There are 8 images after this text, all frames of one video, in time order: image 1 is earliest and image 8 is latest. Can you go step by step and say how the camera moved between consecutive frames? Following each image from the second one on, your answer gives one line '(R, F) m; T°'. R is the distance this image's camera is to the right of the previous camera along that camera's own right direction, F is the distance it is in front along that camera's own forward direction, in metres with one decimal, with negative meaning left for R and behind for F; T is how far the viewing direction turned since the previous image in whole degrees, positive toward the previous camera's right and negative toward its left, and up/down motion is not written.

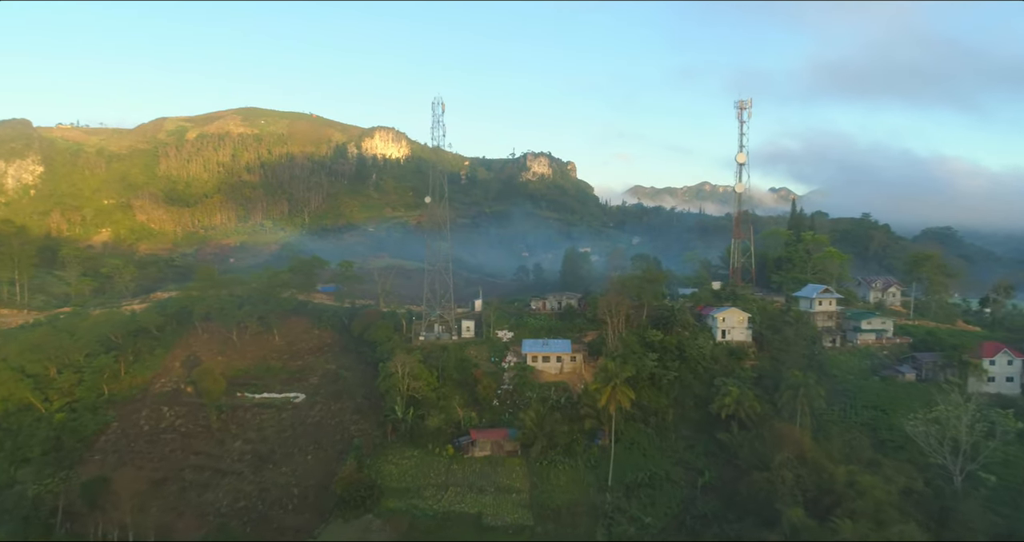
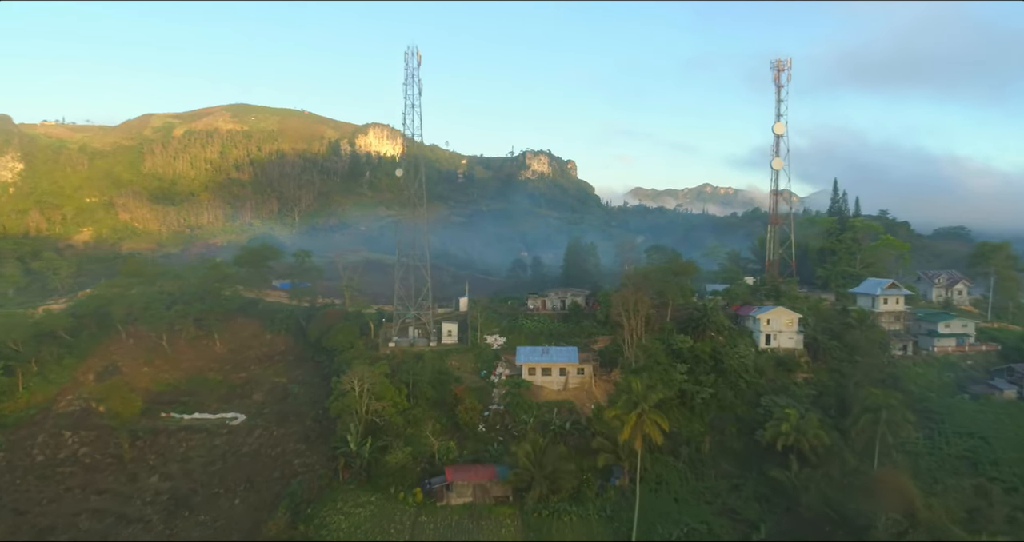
(+0.3, +7.0) m; 0°
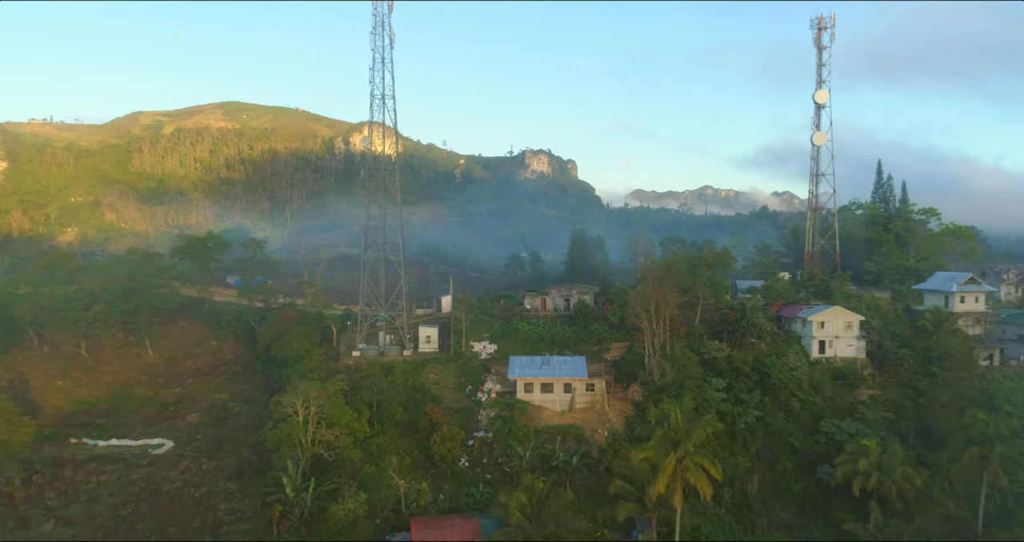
(+0.2, +5.4) m; 0°
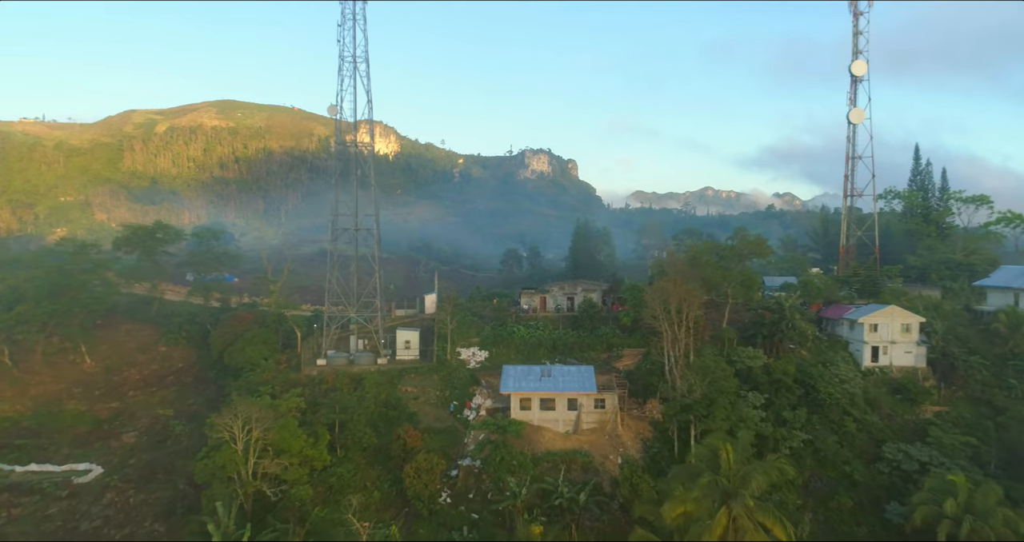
(+0.1, +3.6) m; 0°
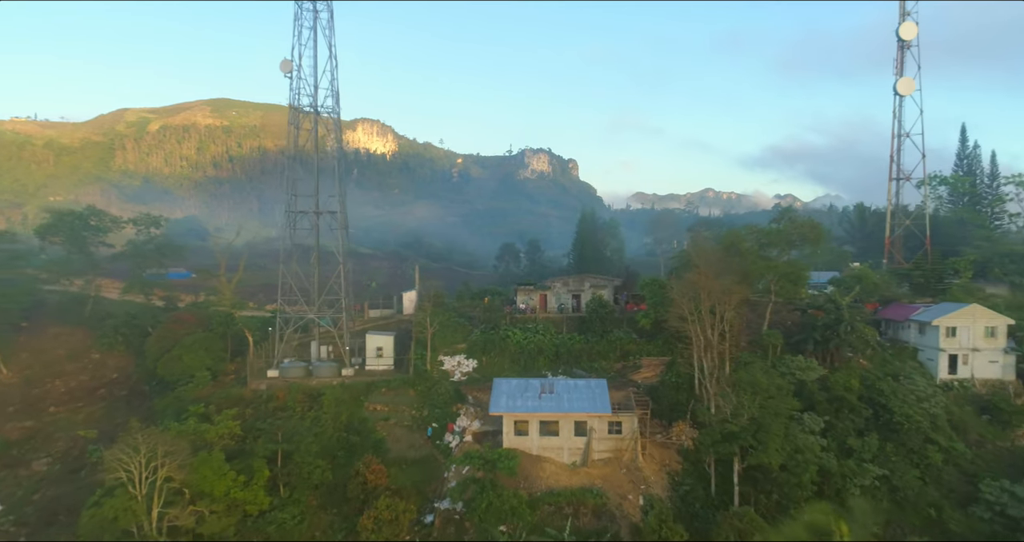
(+0.1, +3.6) m; 0°
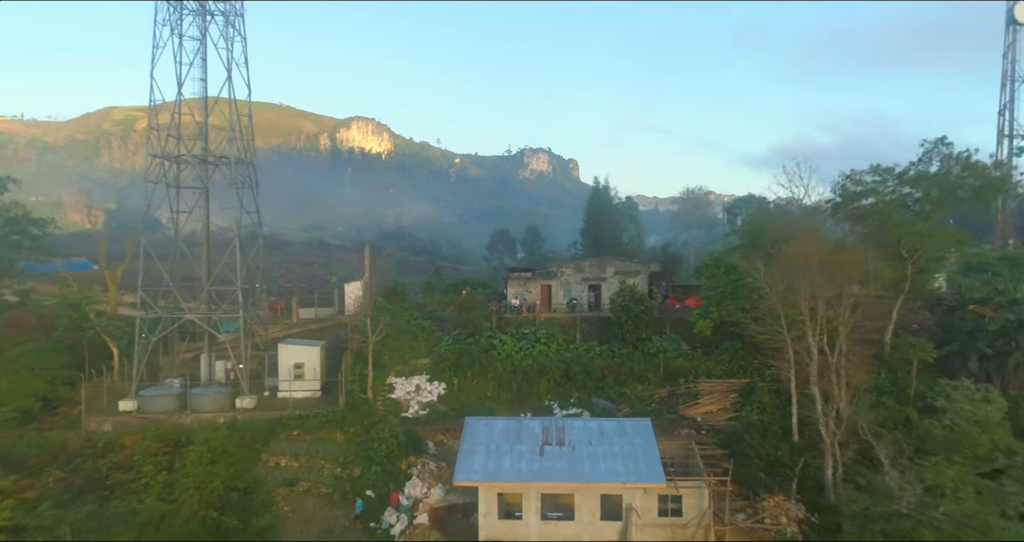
(+0.2, +5.7) m; 0°
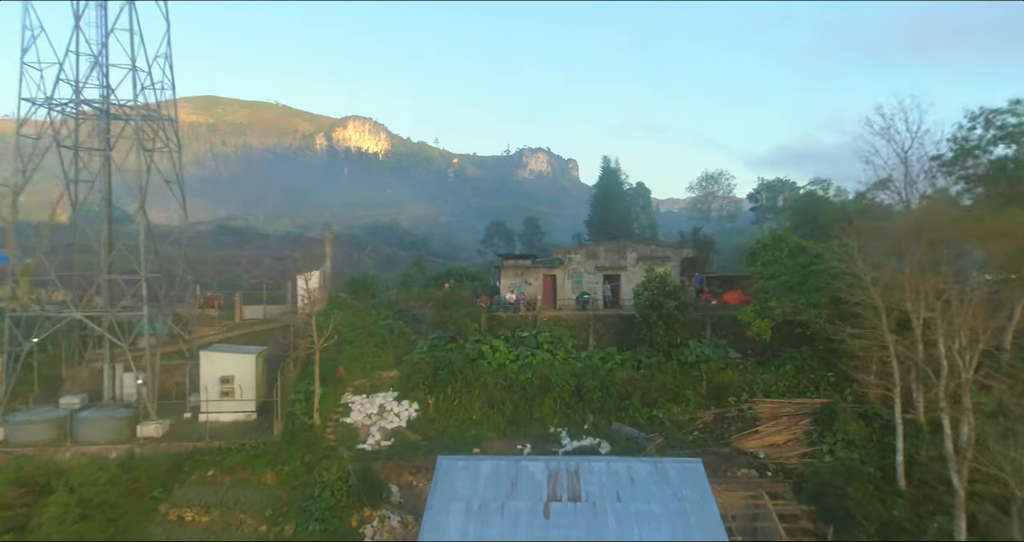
(+0.1, +2.6) m; 0°
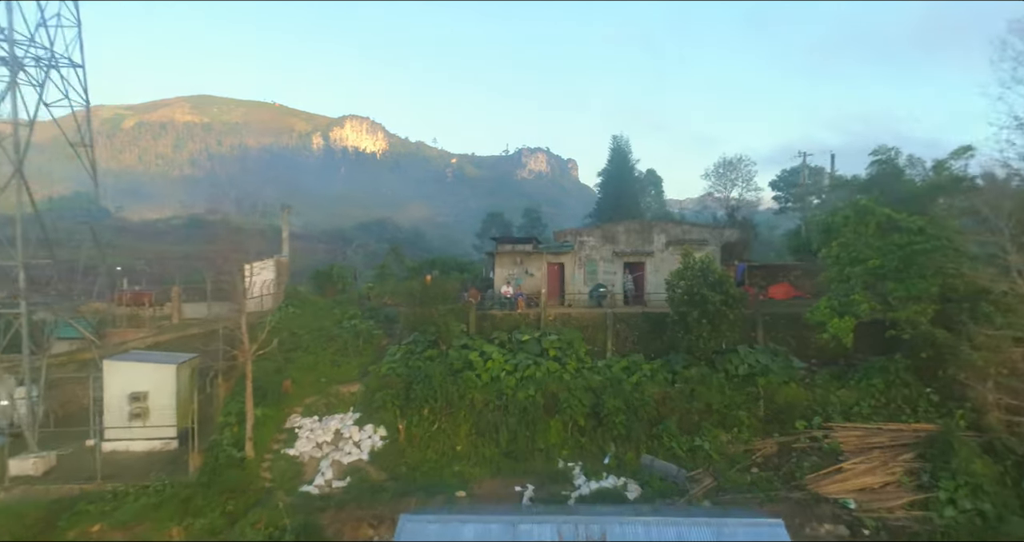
(0.0, +2.0) m; 0°
